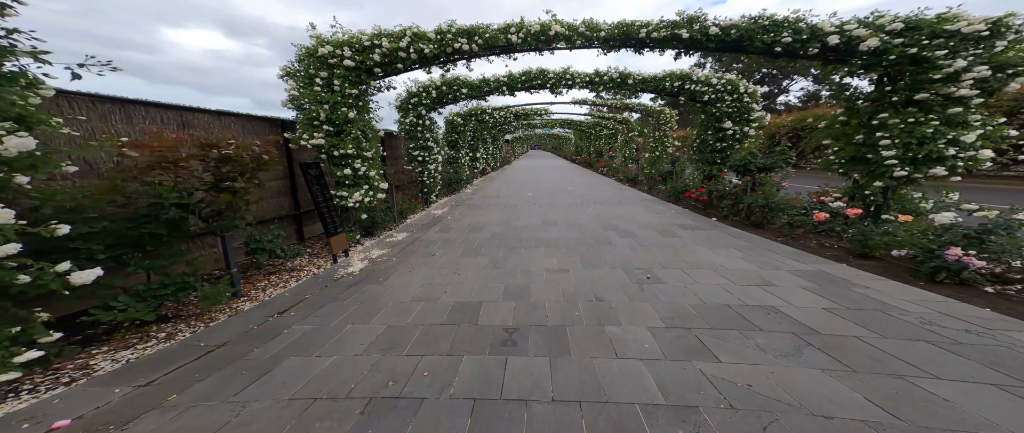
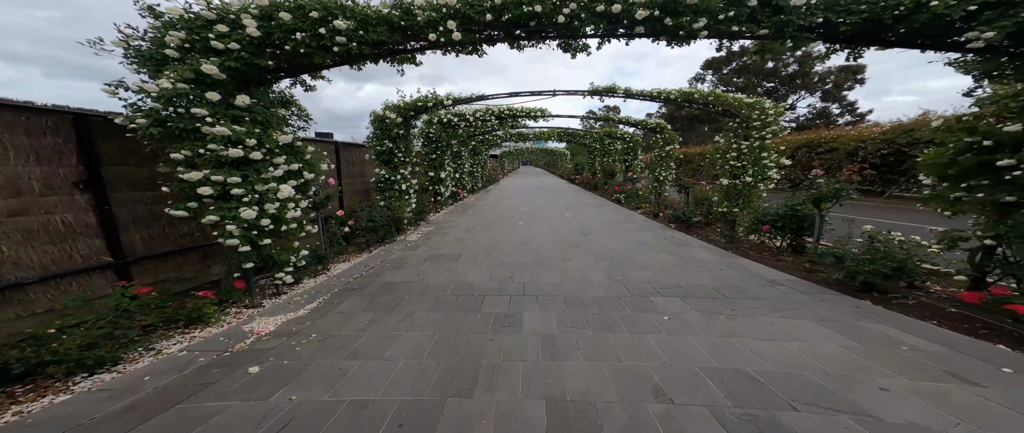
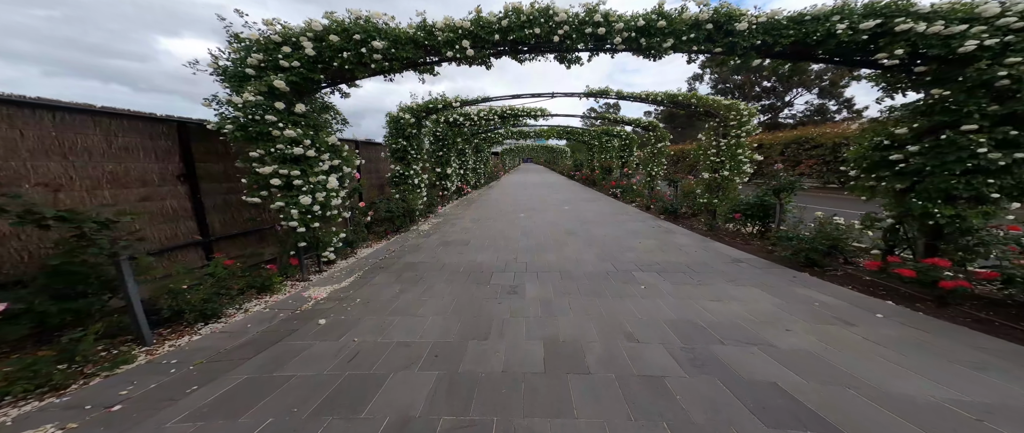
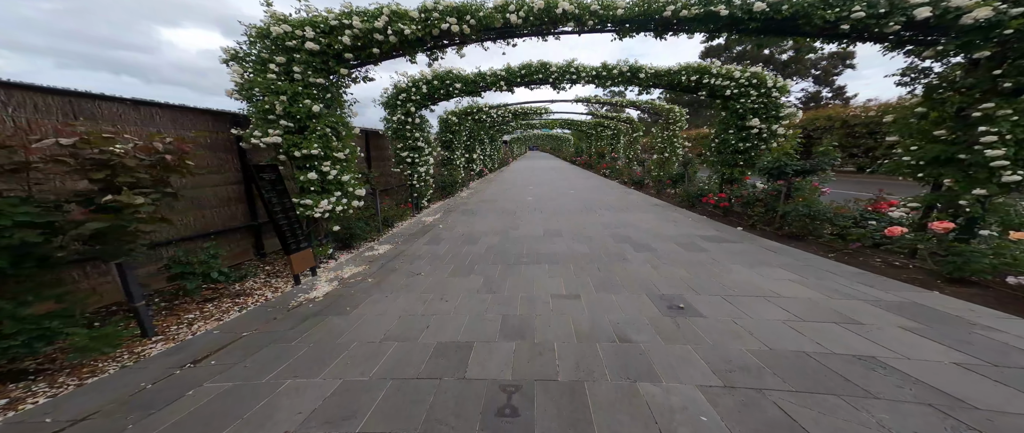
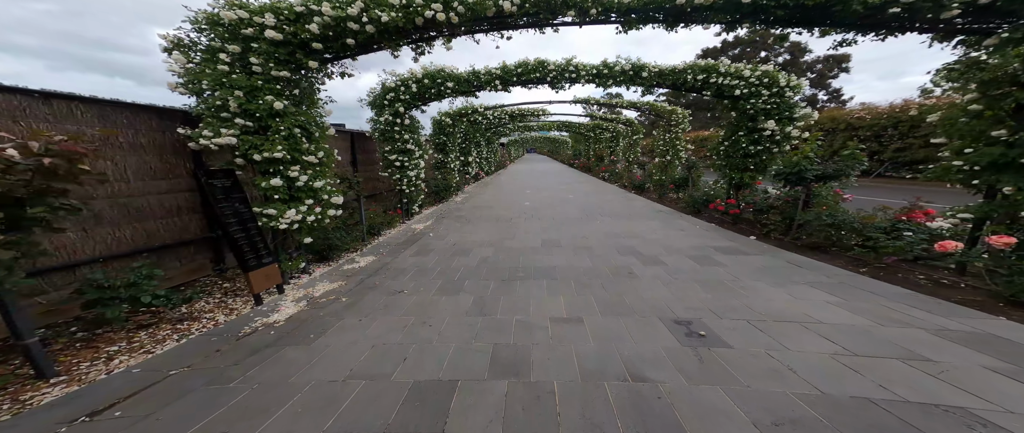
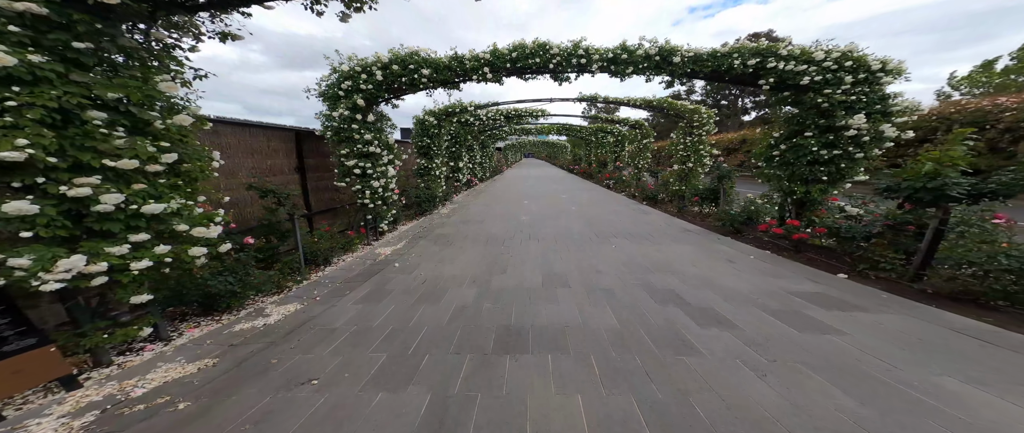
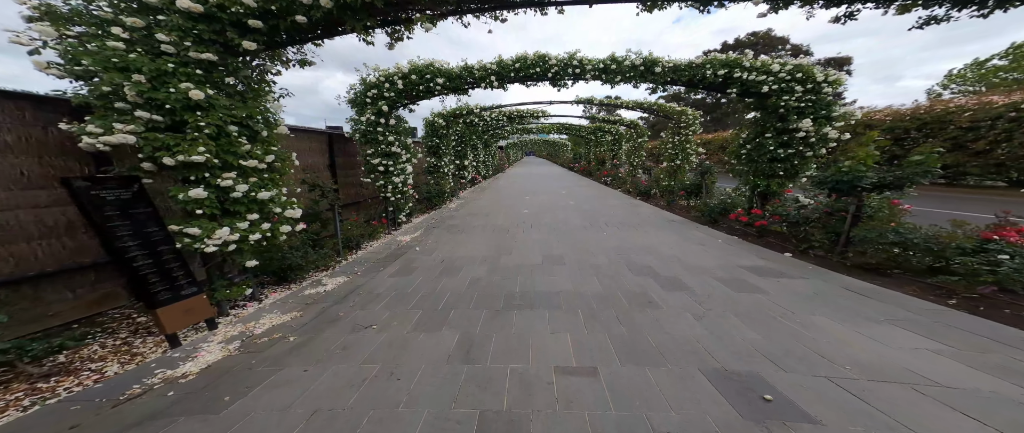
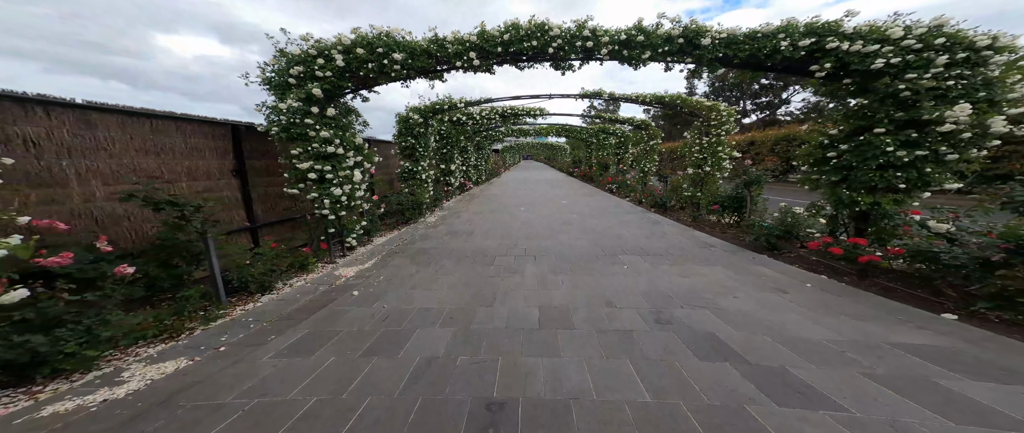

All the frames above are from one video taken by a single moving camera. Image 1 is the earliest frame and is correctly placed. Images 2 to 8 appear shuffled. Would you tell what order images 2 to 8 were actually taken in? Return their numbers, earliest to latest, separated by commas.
4, 5, 7, 6, 8, 3, 2
